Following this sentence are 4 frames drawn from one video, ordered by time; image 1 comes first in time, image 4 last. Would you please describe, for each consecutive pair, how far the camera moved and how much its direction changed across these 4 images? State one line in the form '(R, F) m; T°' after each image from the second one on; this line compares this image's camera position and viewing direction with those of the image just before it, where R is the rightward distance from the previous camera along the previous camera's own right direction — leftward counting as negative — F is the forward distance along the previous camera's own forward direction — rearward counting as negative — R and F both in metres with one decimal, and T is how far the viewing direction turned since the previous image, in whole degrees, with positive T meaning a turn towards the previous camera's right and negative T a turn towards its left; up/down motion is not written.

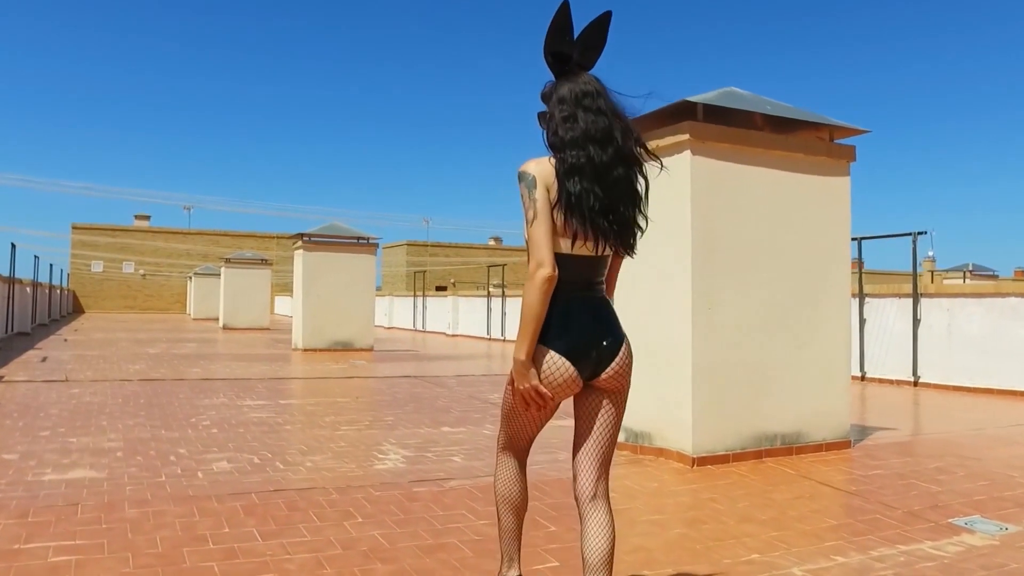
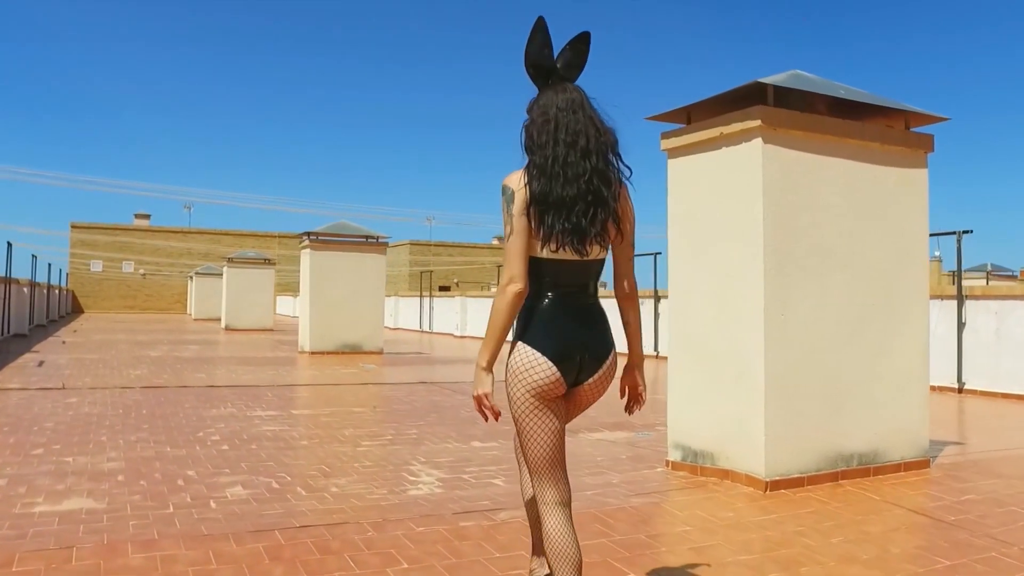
(-0.3, +0.6) m; 0°
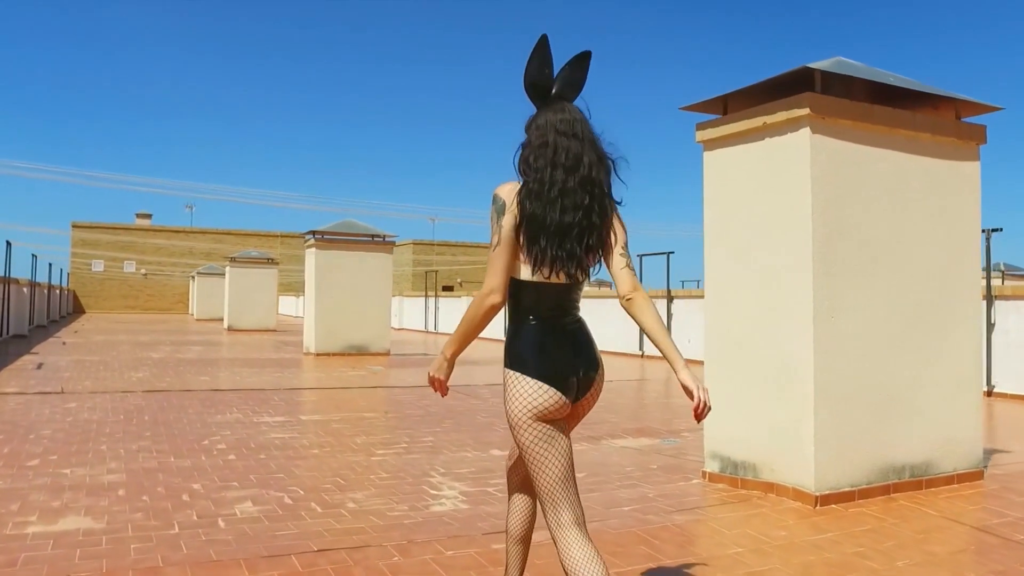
(-0.2, +0.4) m; 0°
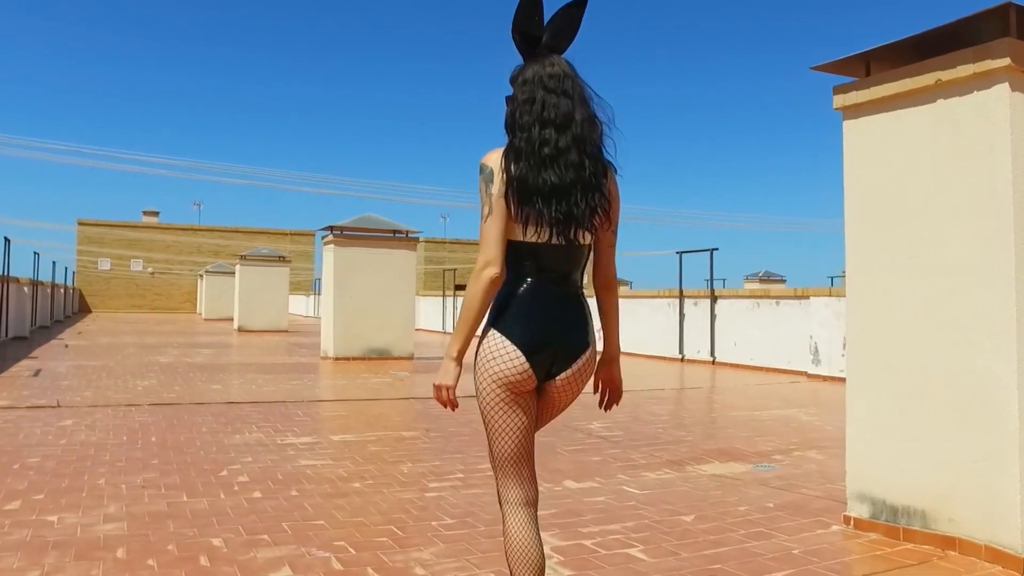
(-0.5, +1.1) m; 0°
